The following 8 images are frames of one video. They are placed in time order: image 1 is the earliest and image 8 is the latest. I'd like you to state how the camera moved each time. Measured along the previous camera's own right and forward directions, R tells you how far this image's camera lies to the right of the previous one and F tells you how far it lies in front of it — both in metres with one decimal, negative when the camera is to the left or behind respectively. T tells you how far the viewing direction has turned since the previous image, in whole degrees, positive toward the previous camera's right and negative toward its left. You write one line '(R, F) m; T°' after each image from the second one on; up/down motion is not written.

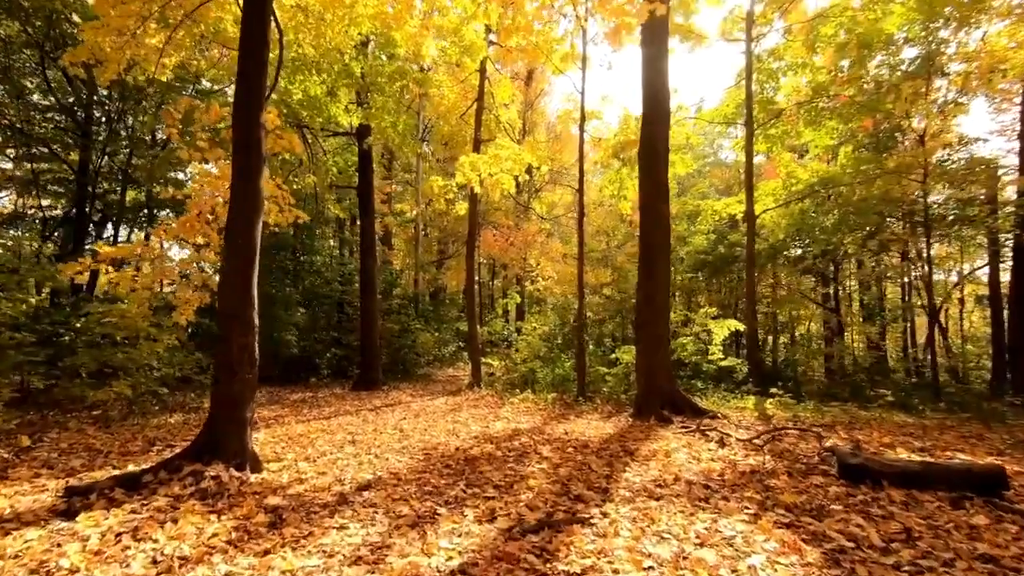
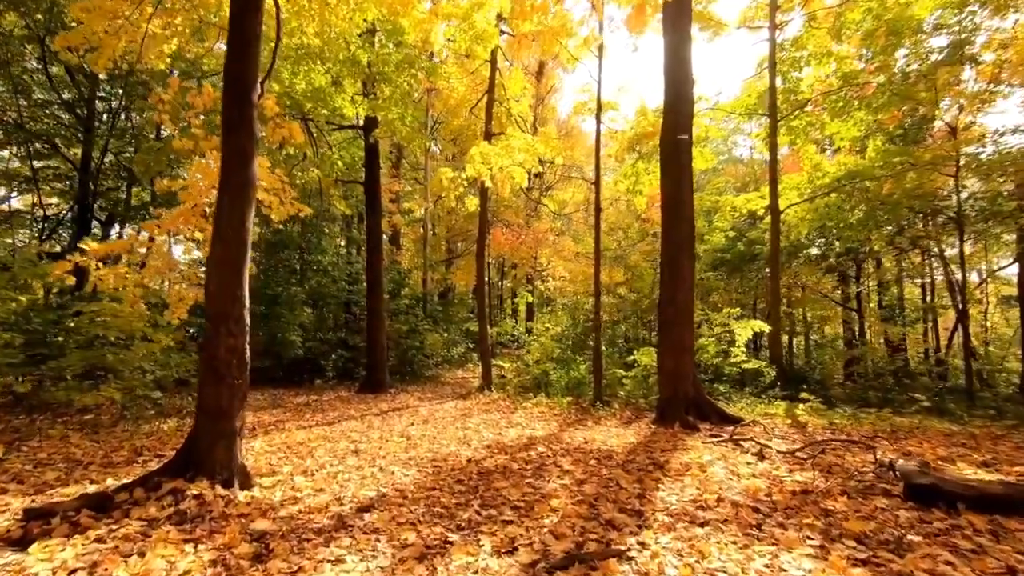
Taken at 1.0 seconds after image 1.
(-0.1, +0.5) m; -1°
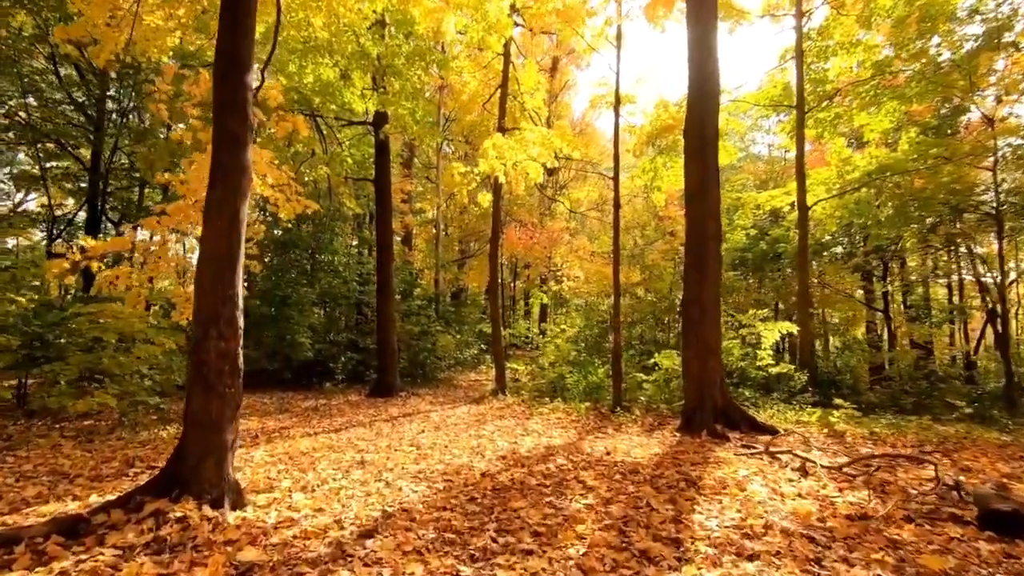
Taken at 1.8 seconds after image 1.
(0.0, +0.4) m; -1°
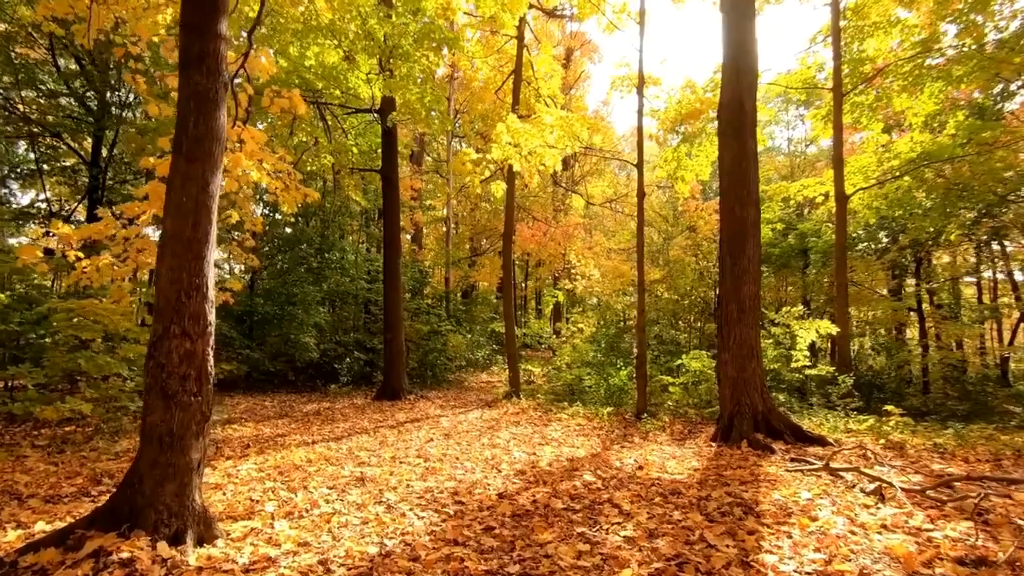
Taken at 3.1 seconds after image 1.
(-0.1, +0.7) m; -1°
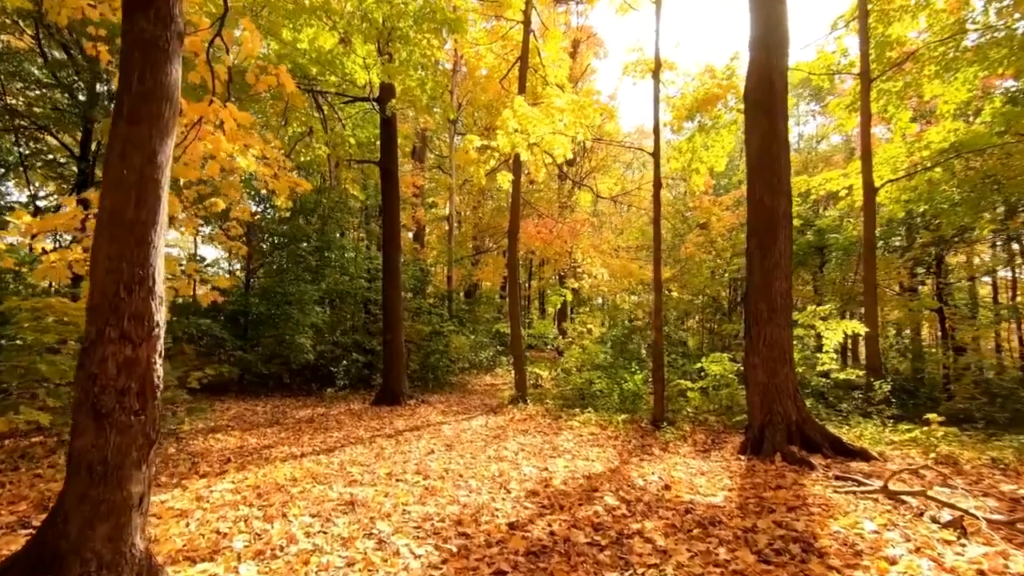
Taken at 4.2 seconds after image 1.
(-0.1, +0.6) m; 0°
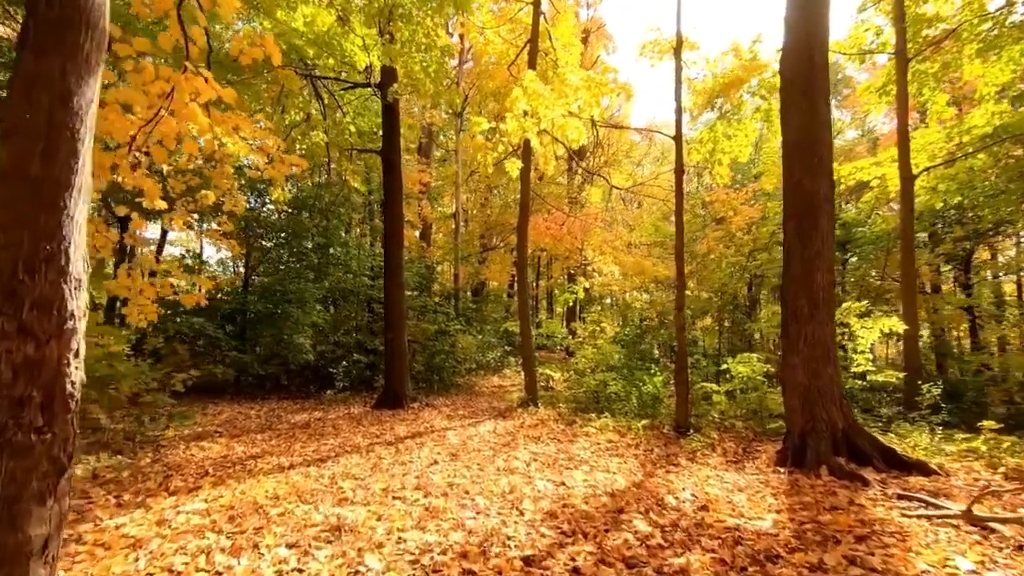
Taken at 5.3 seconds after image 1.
(0.0, +0.6) m; -1°
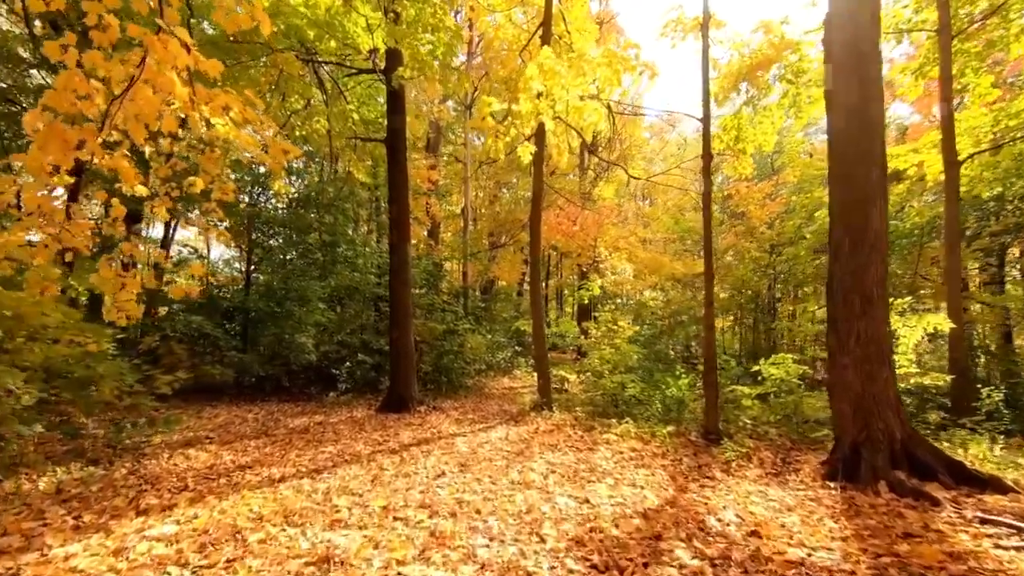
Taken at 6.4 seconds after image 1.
(-0.1, +0.6) m; -1°
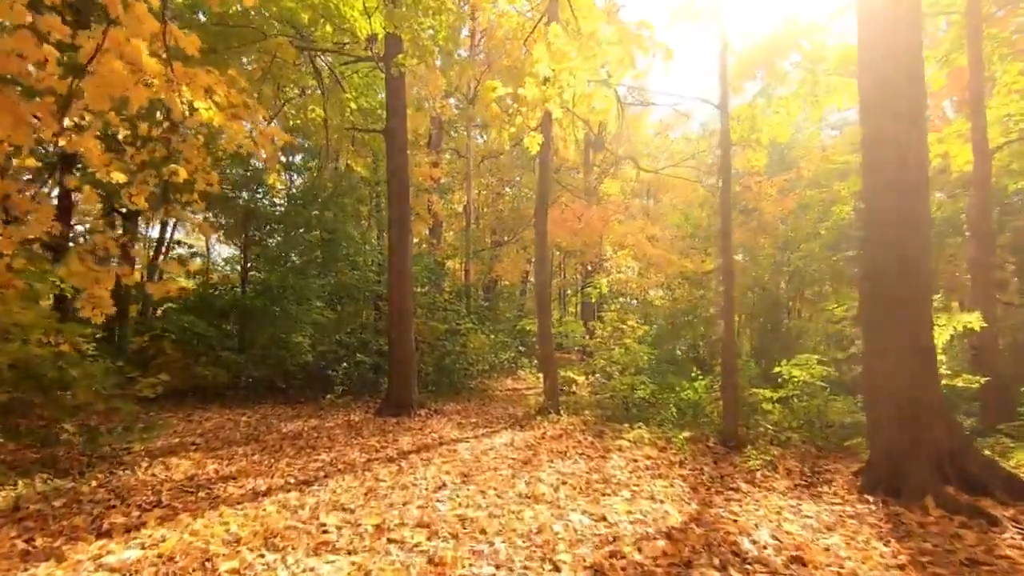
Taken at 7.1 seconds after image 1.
(0.0, +0.4) m; 0°
